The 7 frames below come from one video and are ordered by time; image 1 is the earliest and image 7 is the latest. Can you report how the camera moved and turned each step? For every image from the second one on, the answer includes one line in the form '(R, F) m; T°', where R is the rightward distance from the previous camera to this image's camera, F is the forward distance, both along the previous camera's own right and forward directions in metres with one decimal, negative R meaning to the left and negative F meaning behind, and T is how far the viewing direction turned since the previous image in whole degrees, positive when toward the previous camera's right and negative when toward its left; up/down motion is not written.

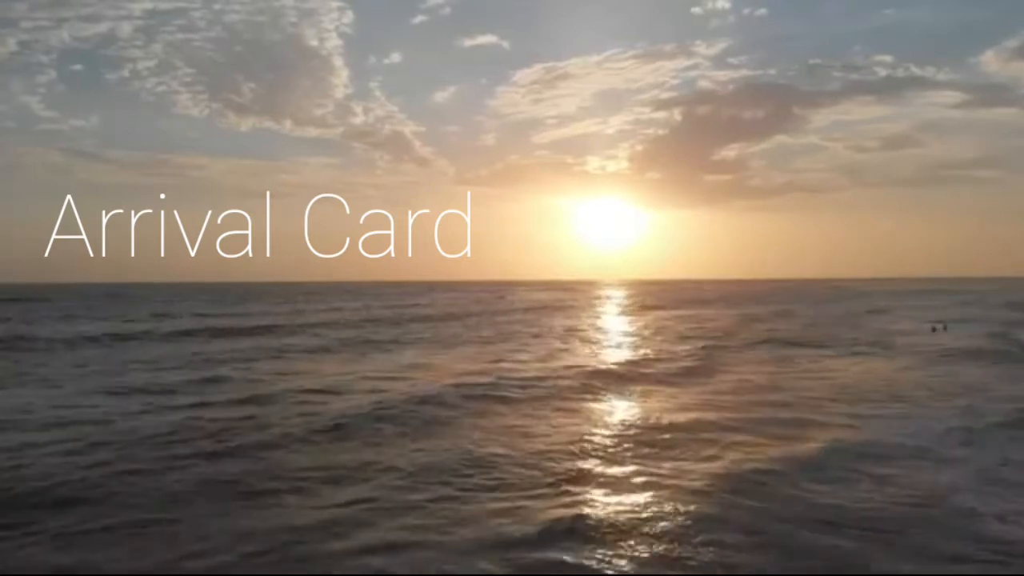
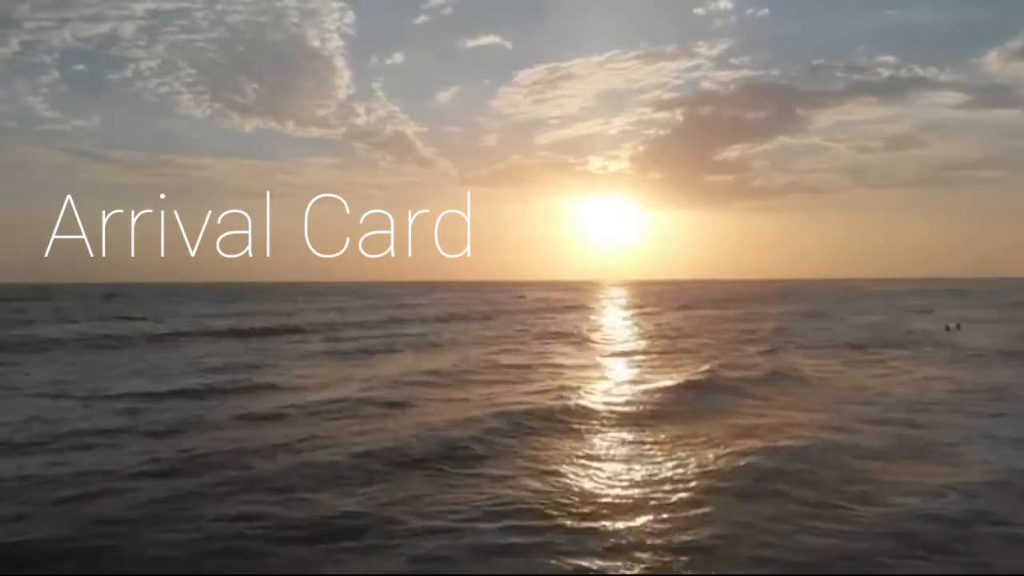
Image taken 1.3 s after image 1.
(-0.5, +0.5) m; 0°
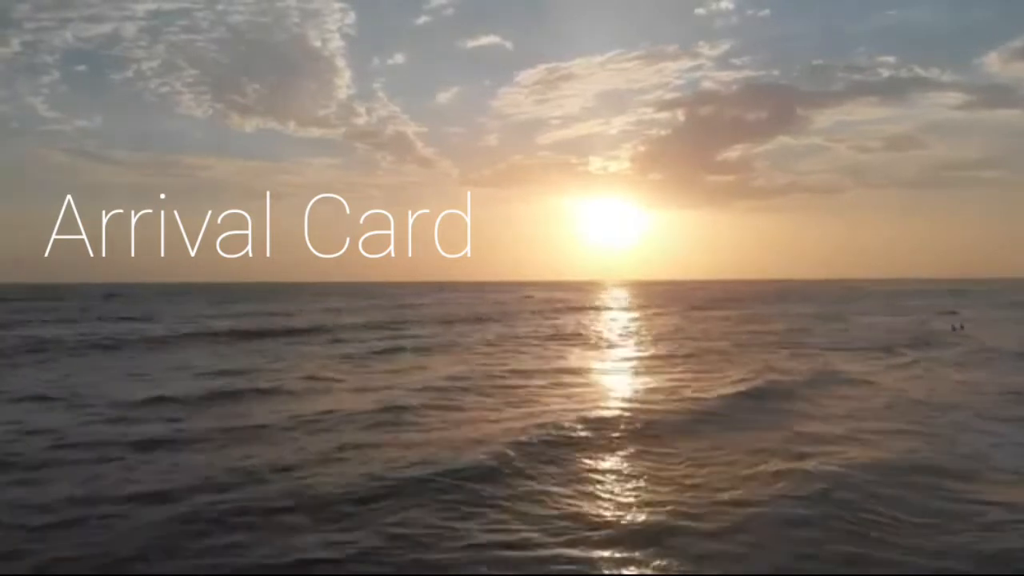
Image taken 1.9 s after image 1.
(-2.2, -2.6) m; 0°
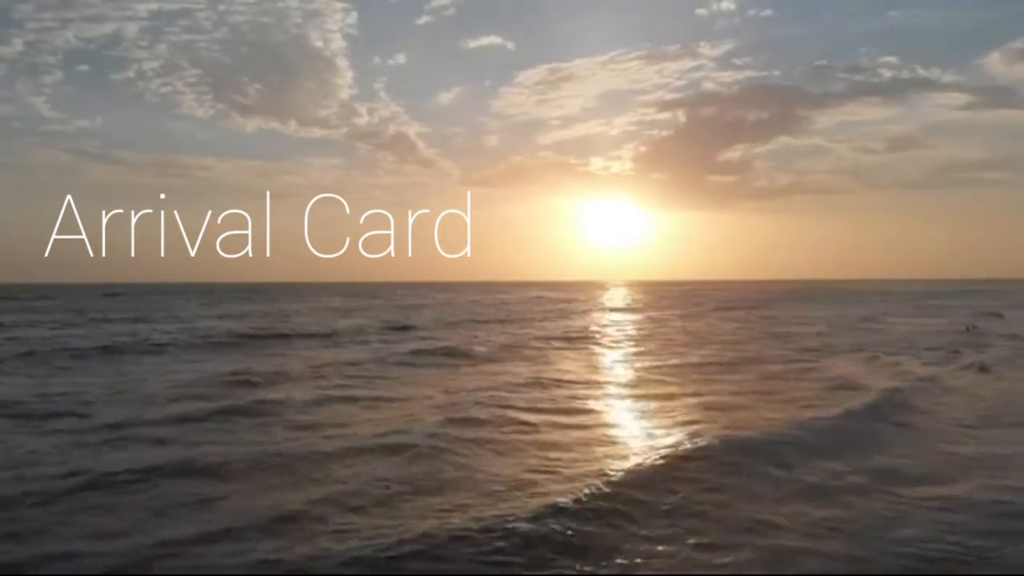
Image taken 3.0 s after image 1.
(-0.9, +2.2) m; 0°
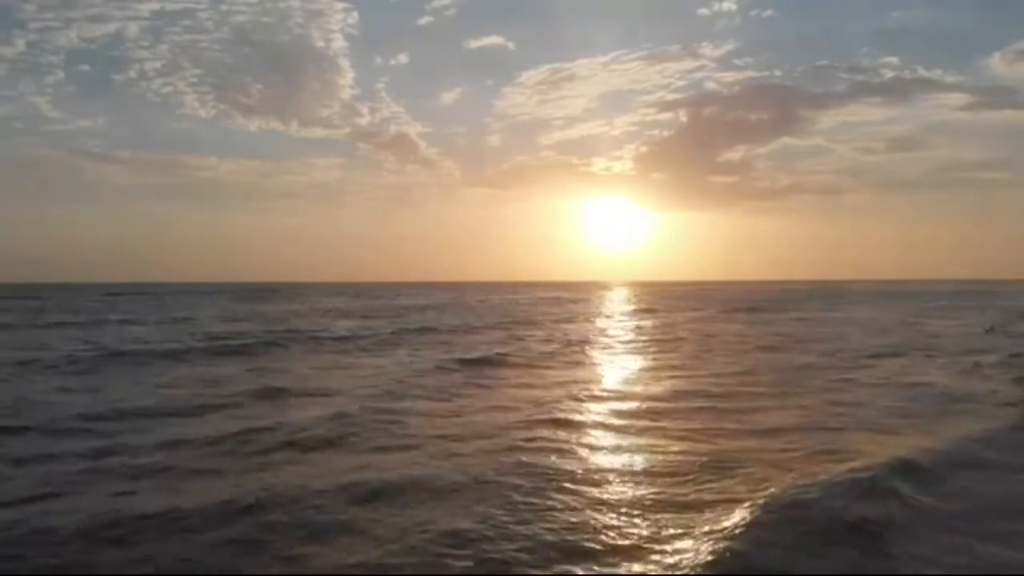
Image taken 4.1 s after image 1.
(-1.0, +2.8) m; 0°
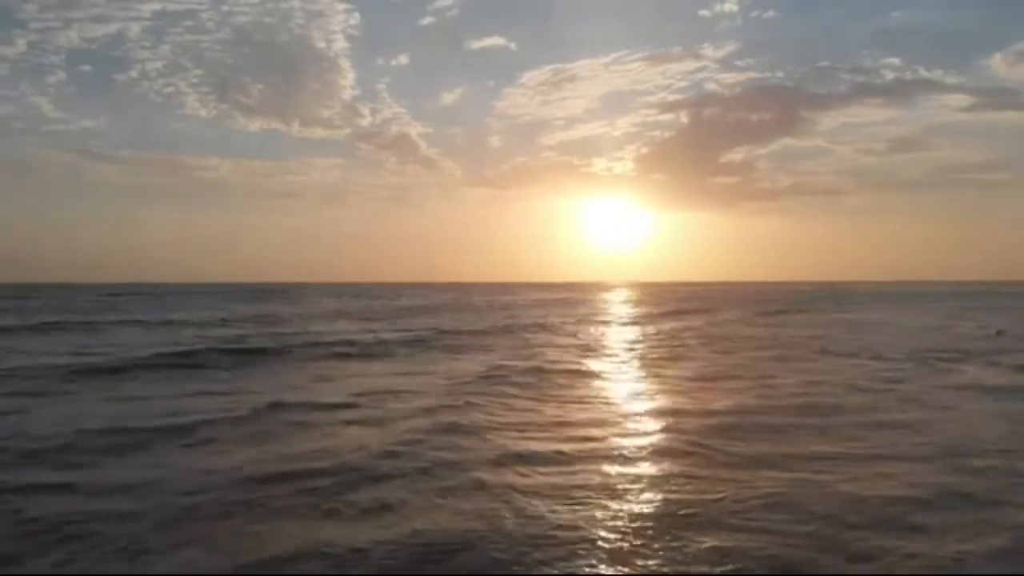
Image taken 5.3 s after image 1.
(-1.5, +4.6) m; 0°
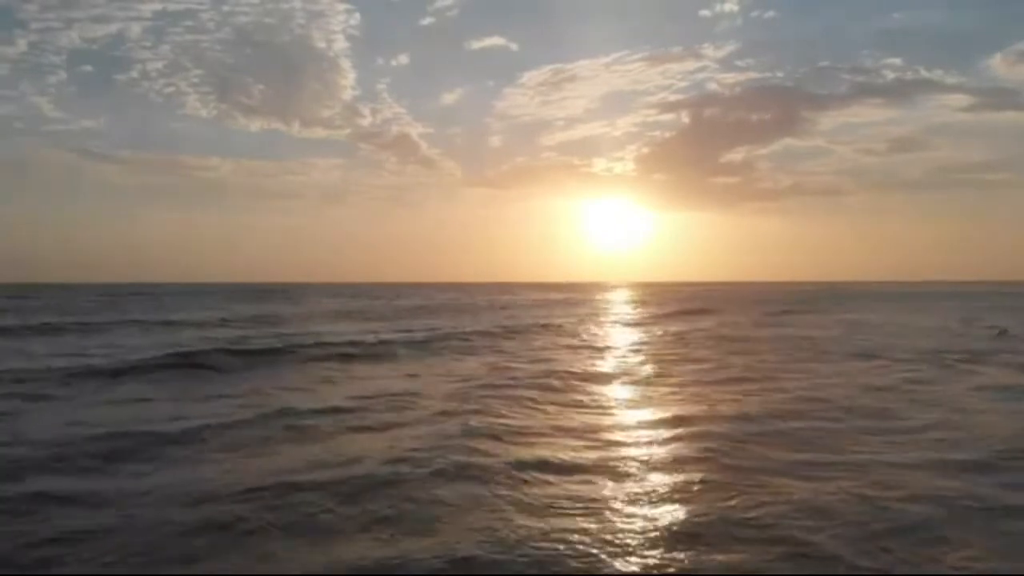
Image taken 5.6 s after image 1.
(+2.0, -2.1) m; 0°
